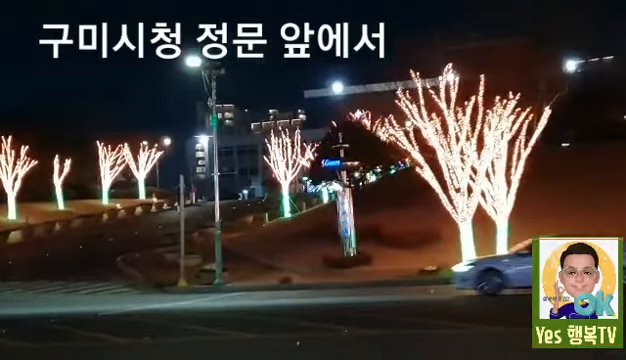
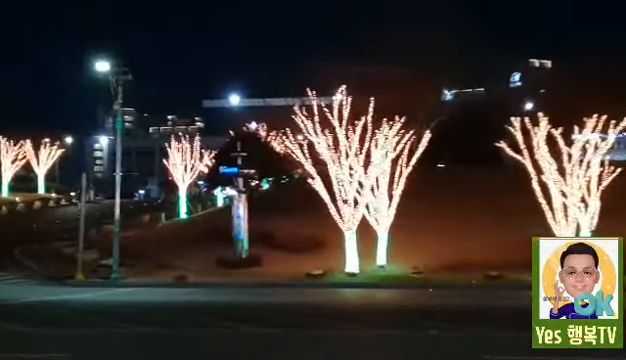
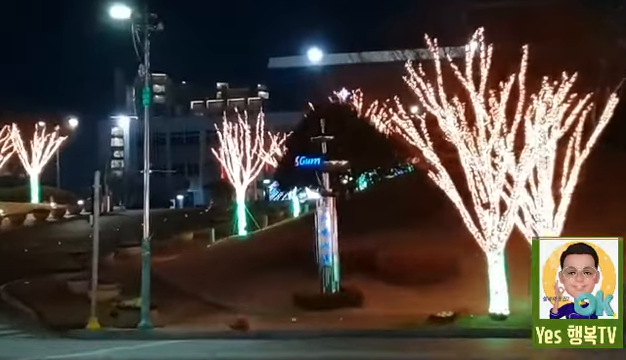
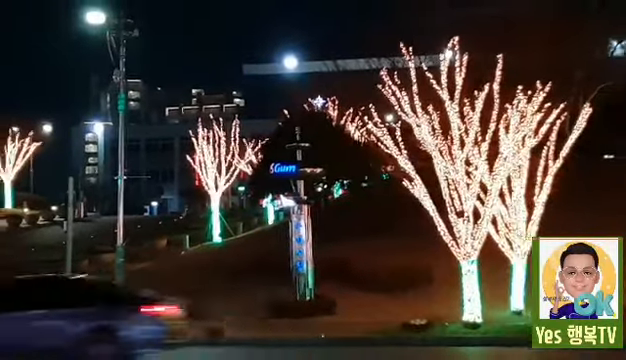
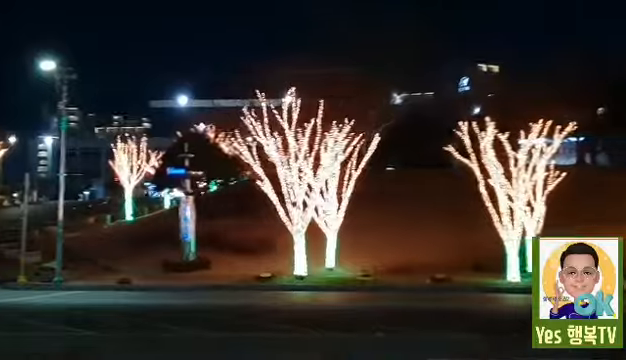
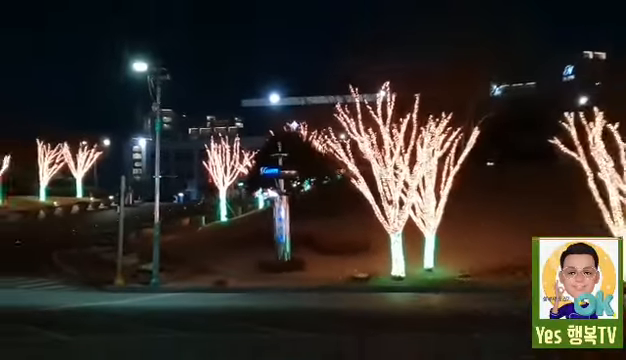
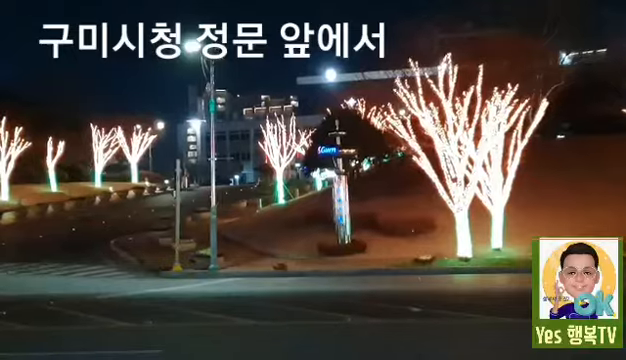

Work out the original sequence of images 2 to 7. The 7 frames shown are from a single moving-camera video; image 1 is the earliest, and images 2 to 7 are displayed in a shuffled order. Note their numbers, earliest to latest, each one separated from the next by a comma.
7, 3, 4, 6, 2, 5
